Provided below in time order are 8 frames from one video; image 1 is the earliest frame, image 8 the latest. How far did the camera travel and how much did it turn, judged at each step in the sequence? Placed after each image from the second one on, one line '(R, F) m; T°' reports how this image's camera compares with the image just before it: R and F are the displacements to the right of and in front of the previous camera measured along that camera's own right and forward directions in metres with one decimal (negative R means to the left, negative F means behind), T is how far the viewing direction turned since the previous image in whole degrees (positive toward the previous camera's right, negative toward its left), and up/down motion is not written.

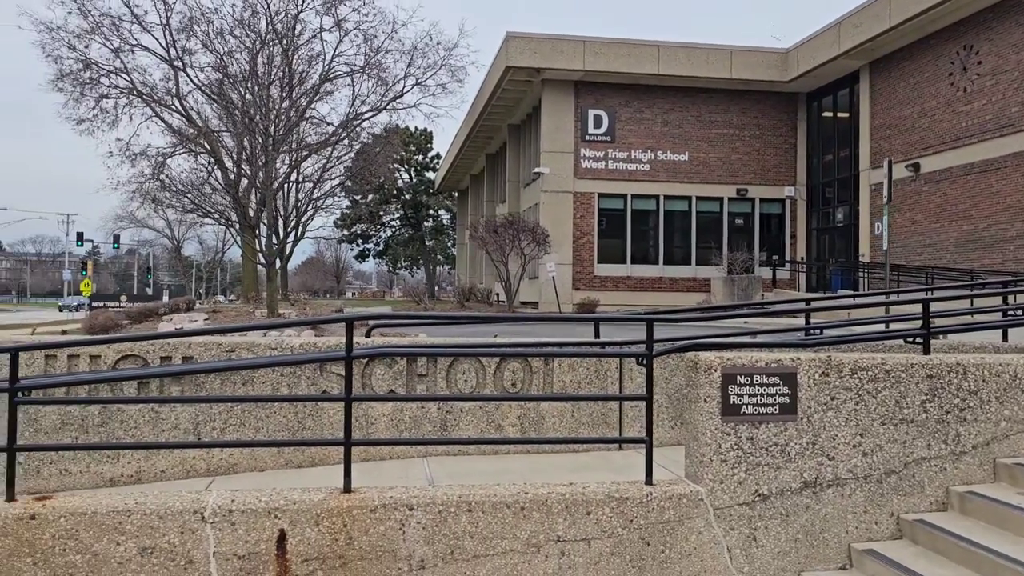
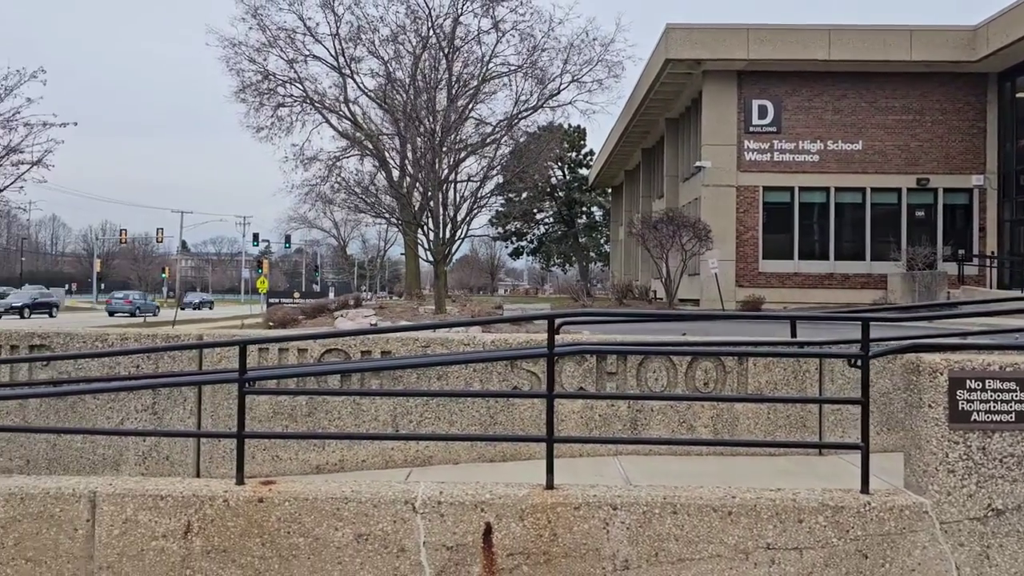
(-0.3, 0.0) m; -10°
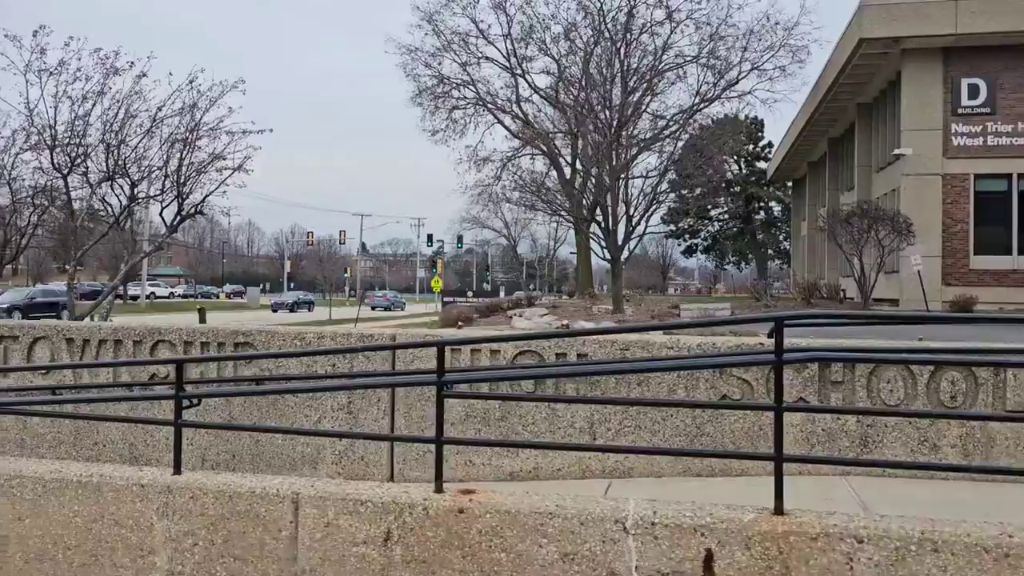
(-0.3, +0.4) m; -11°
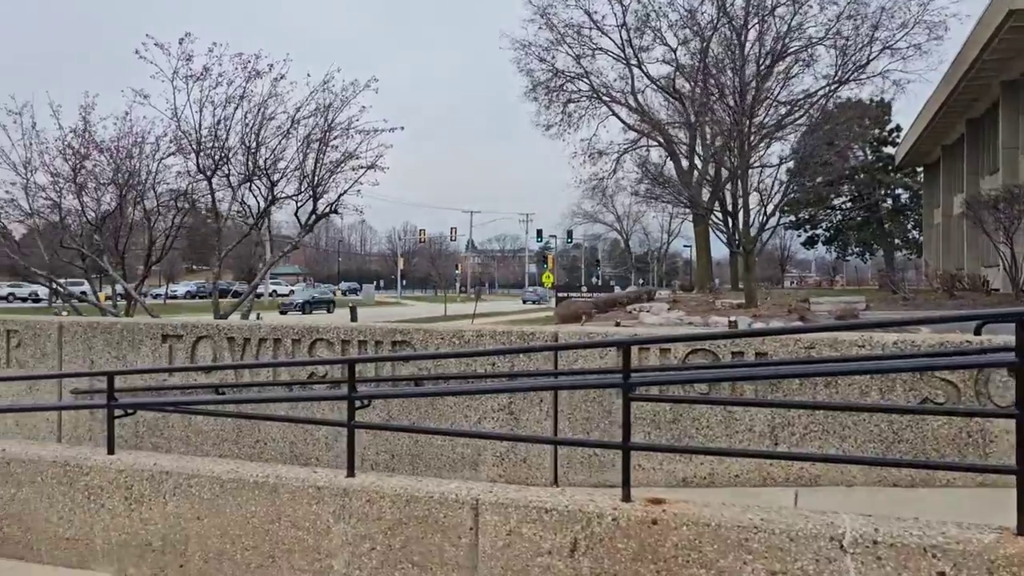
(-0.4, +0.2) m; -7°
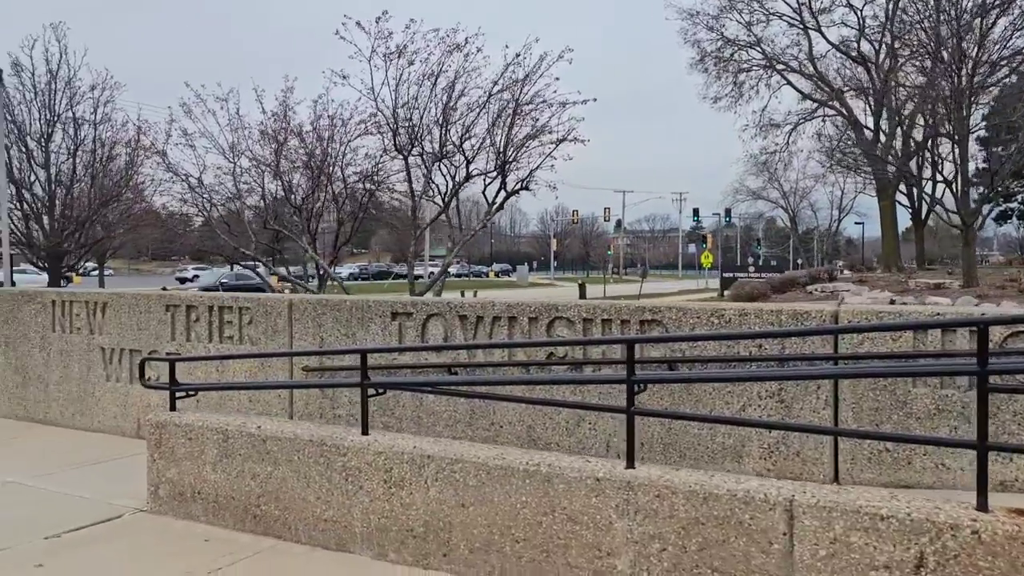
(-0.8, +0.4) m; -10°
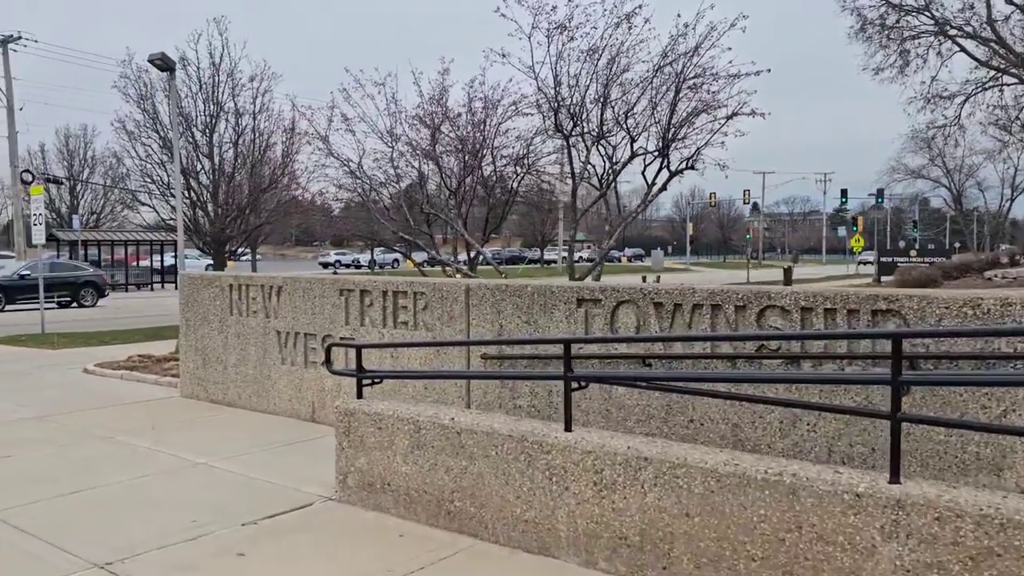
(-0.5, +0.4) m; -9°
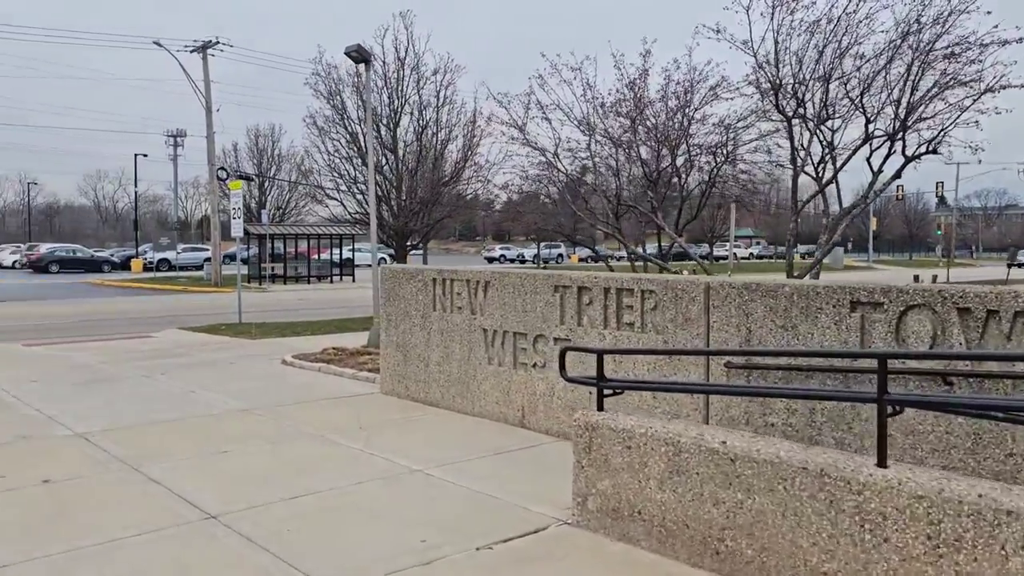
(-0.7, +0.7) m; -10°
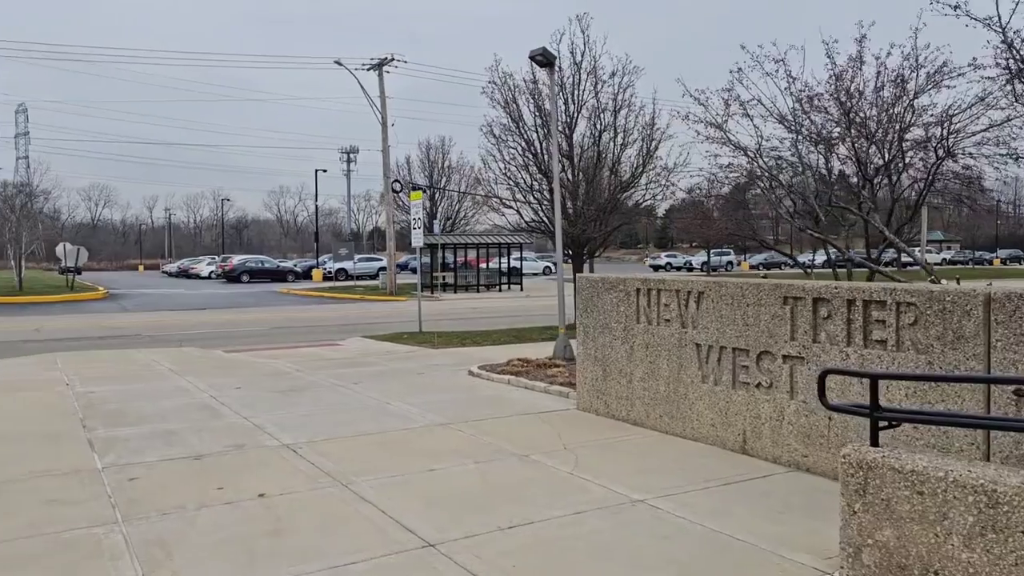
(-0.5, +0.5) m; -11°
